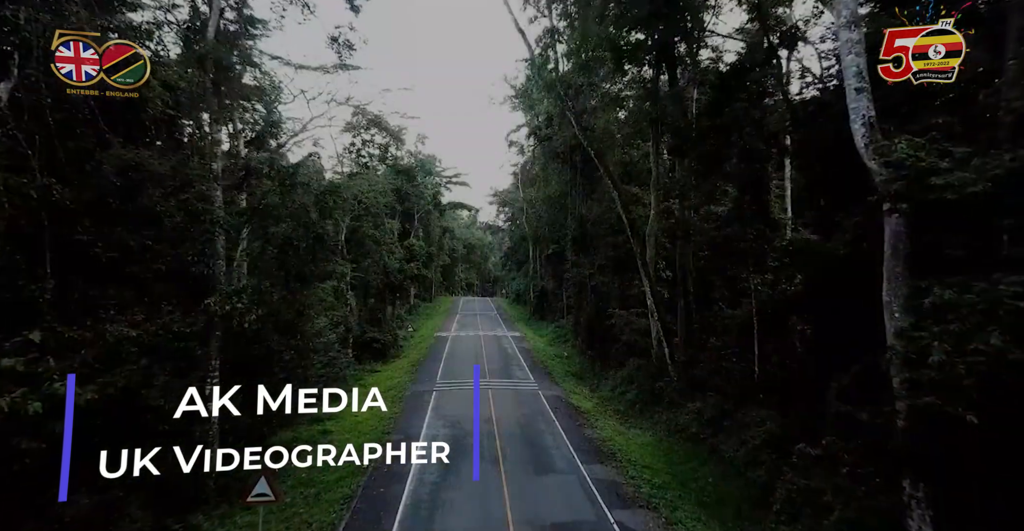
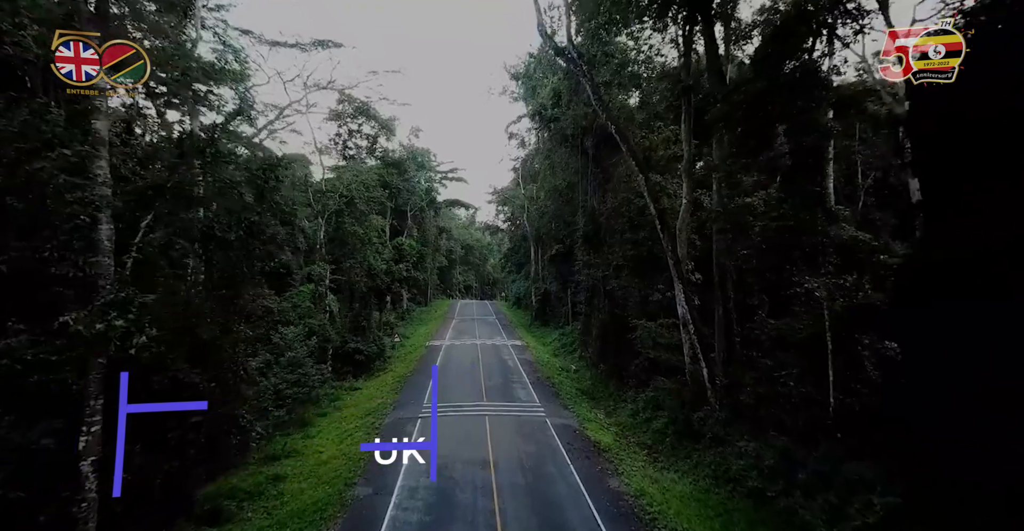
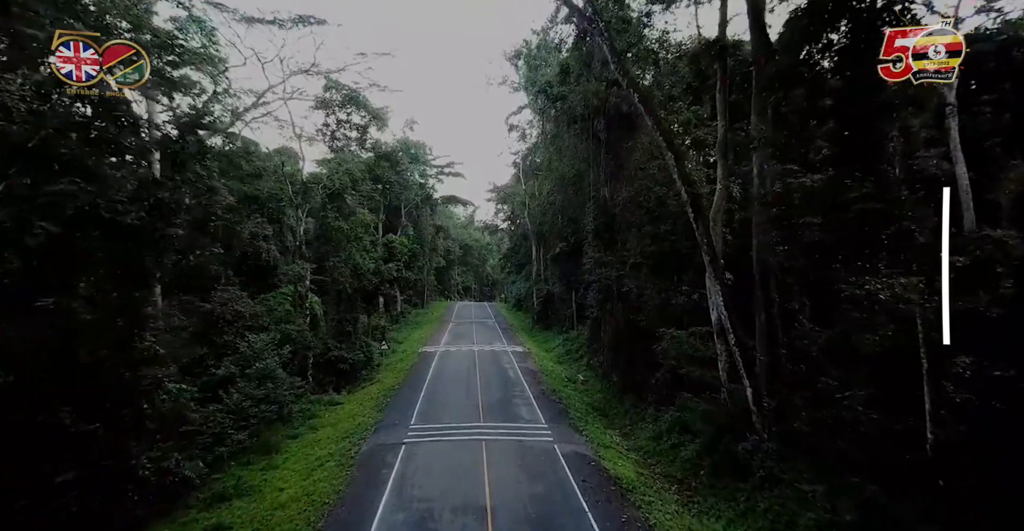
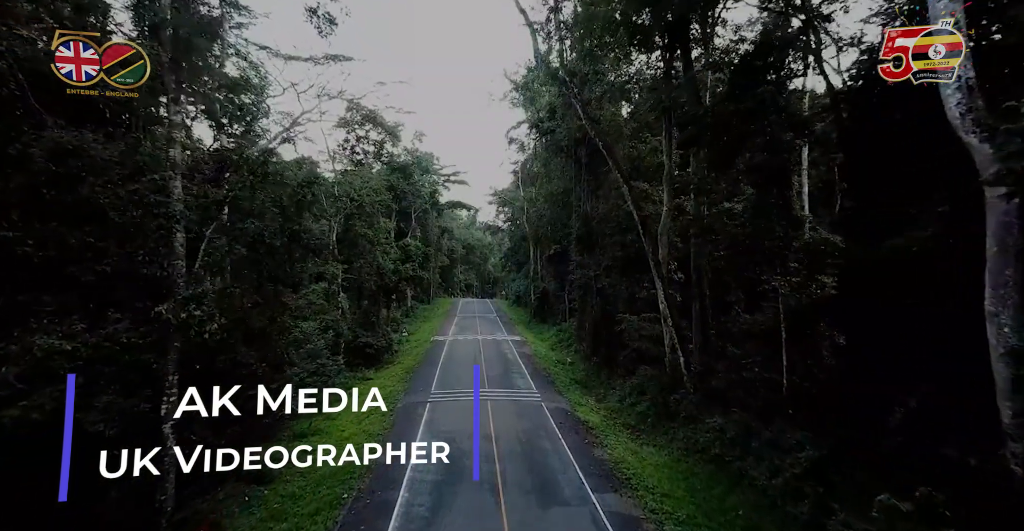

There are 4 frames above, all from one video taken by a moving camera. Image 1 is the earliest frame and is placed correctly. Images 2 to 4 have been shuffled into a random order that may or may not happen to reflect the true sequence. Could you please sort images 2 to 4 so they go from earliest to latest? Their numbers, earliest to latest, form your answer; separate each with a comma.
4, 2, 3
